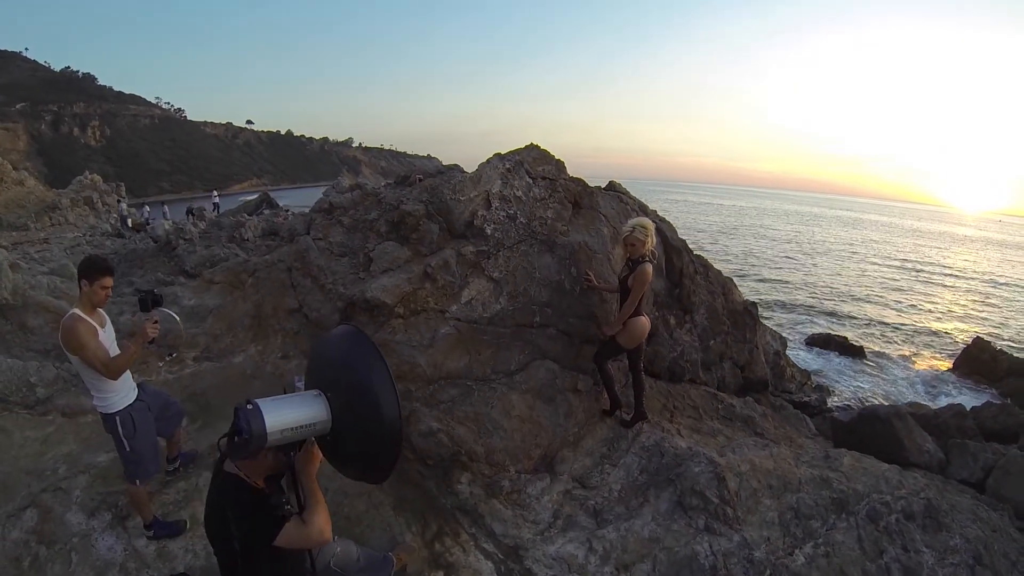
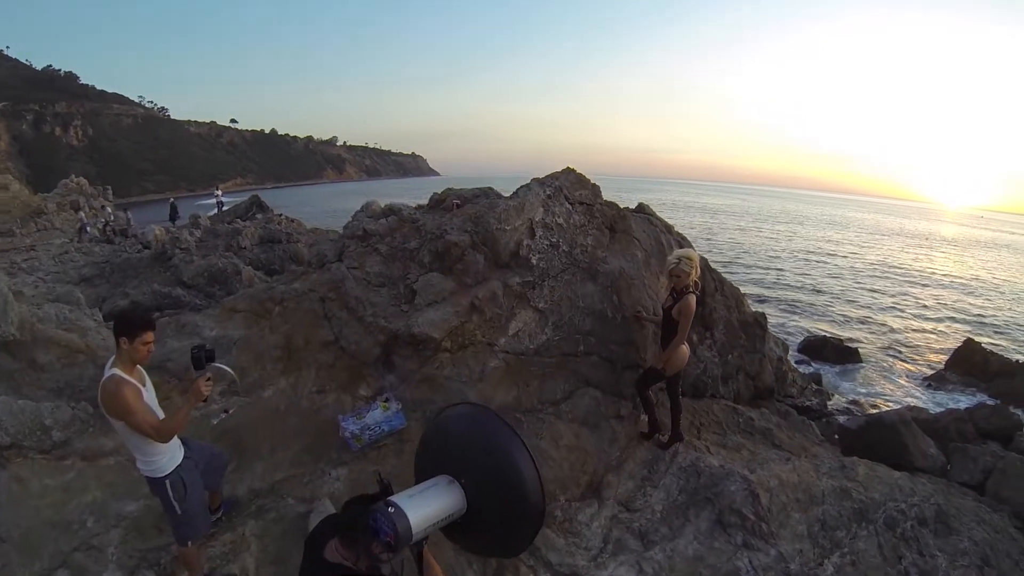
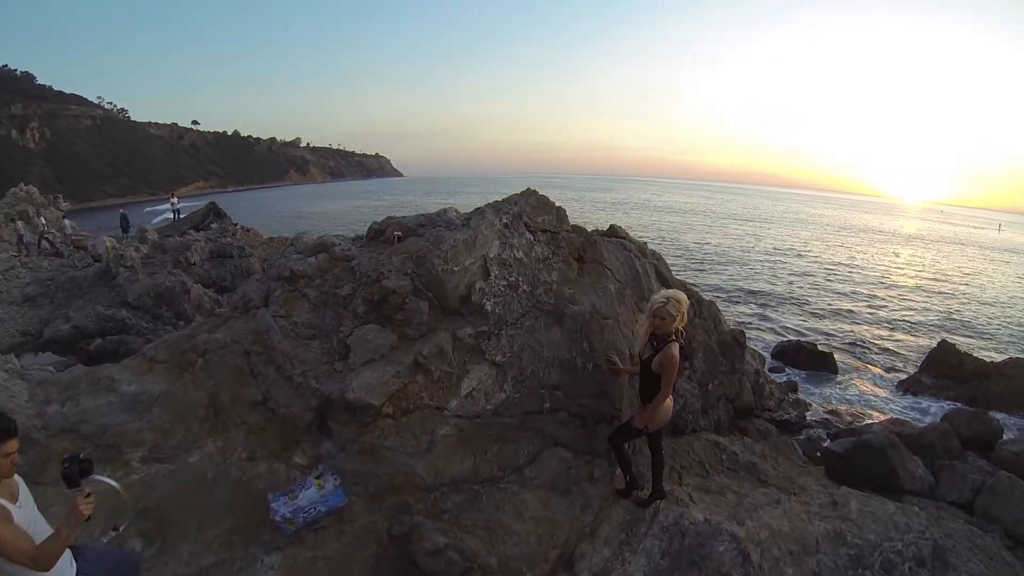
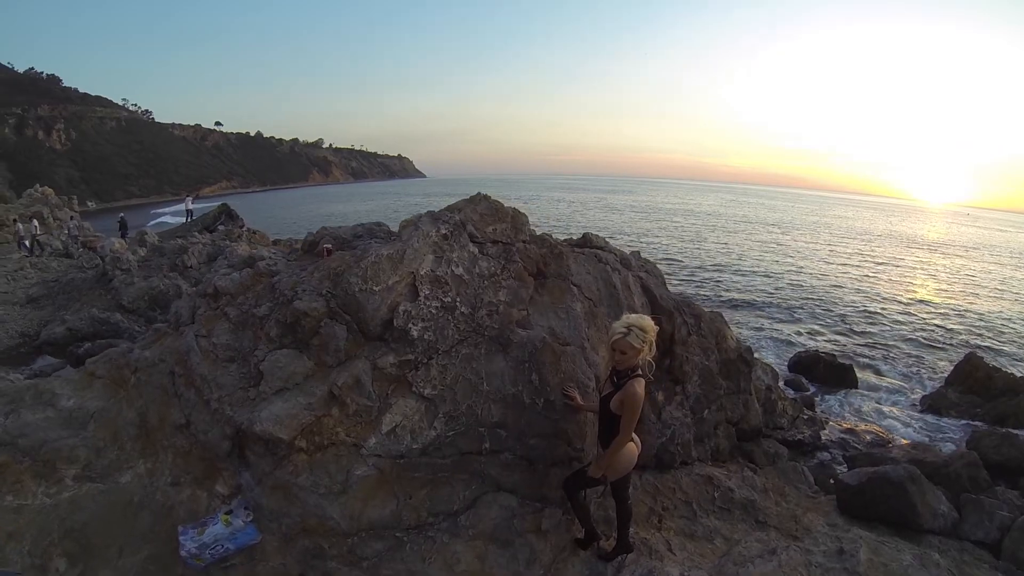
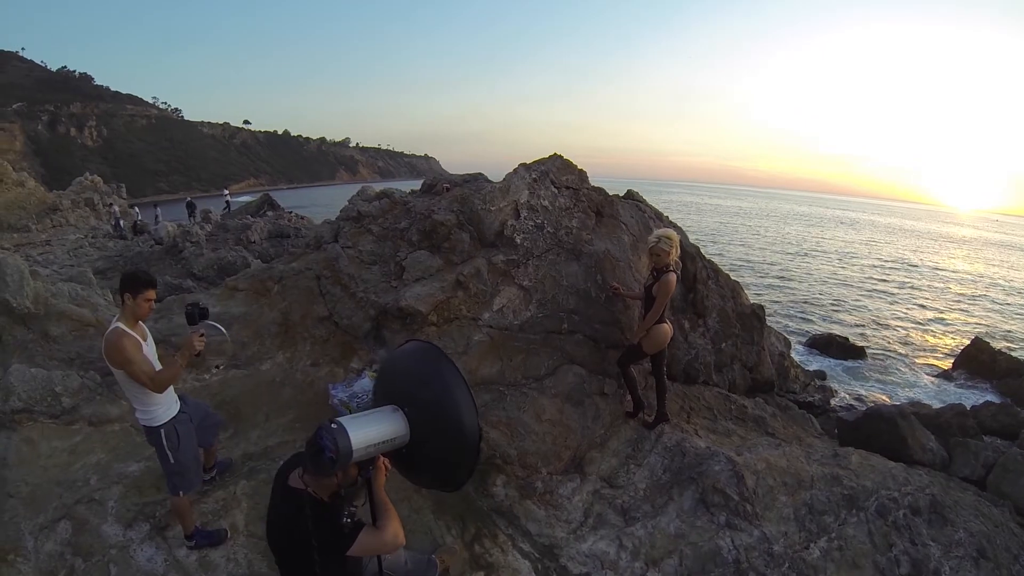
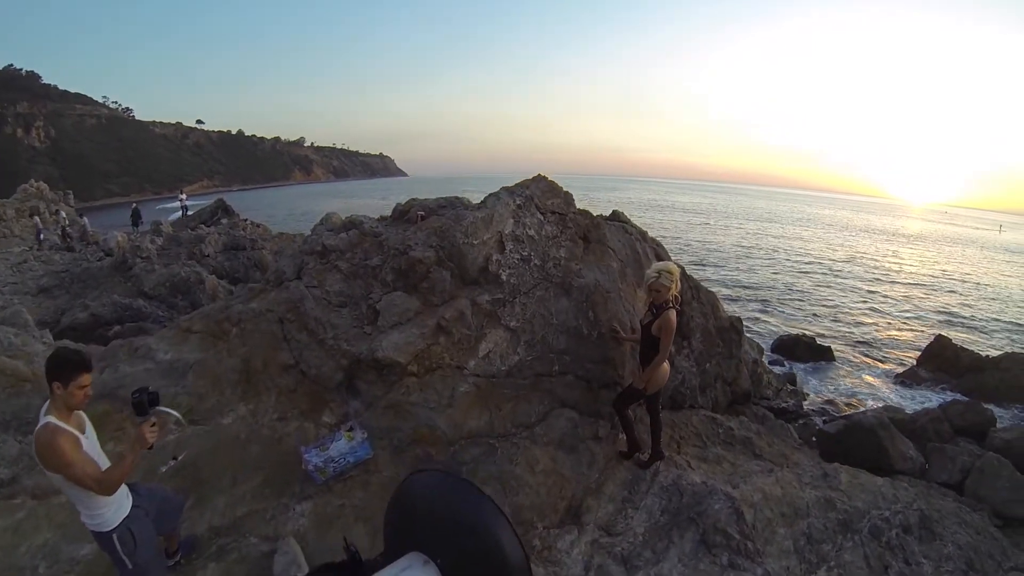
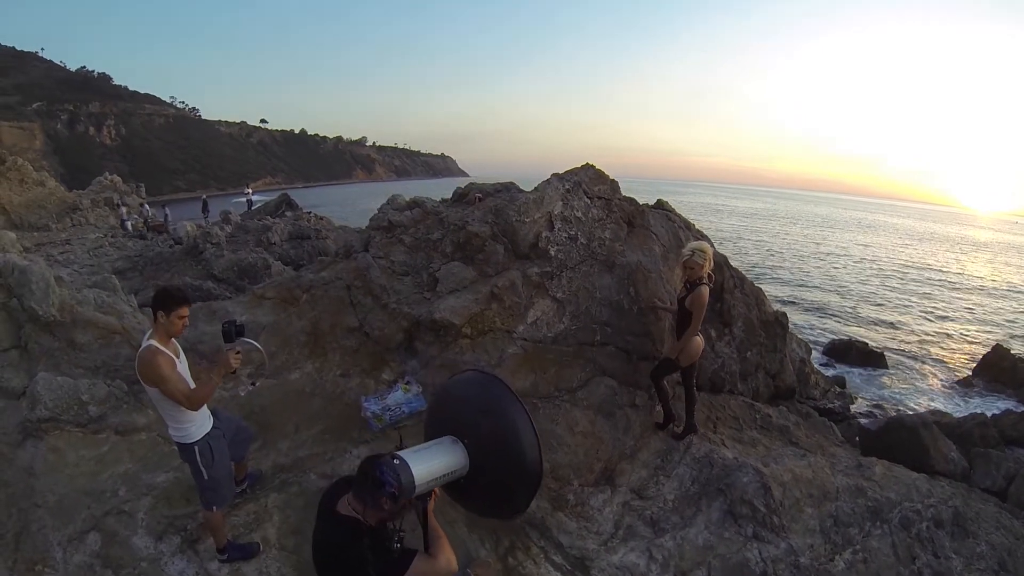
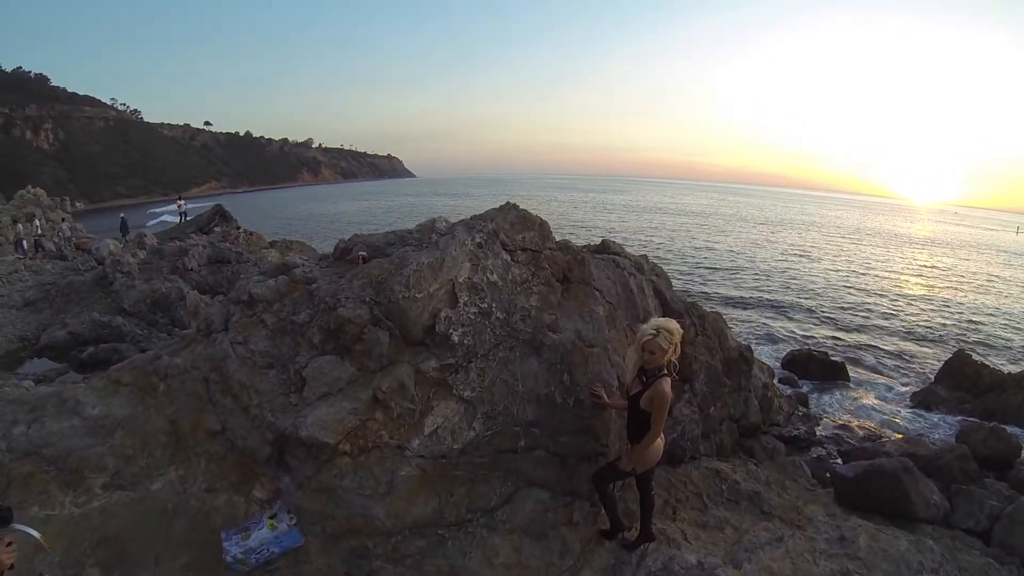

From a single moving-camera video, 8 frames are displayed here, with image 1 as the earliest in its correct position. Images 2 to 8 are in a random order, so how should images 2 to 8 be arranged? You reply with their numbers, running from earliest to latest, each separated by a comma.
5, 7, 2, 6, 3, 8, 4
